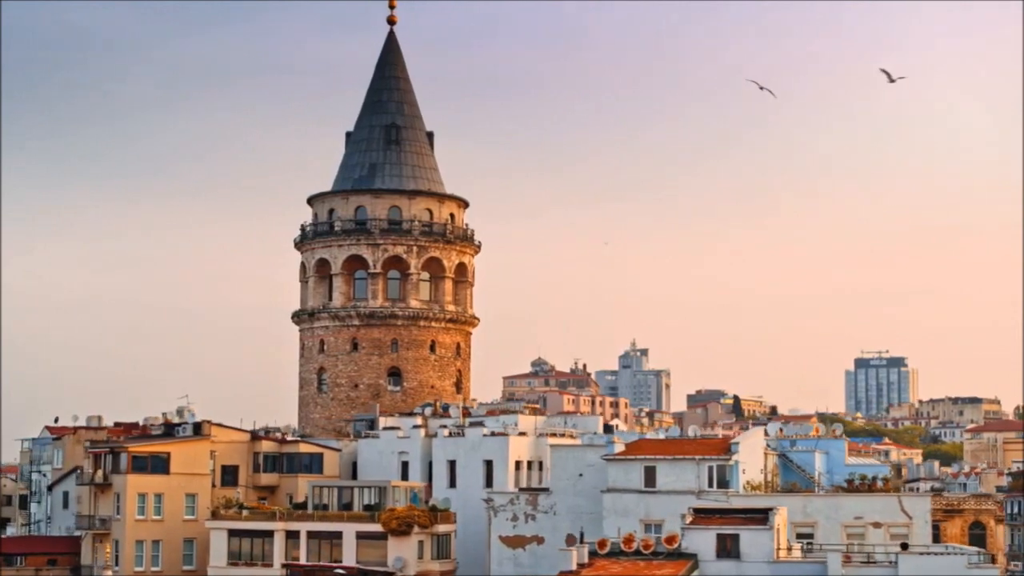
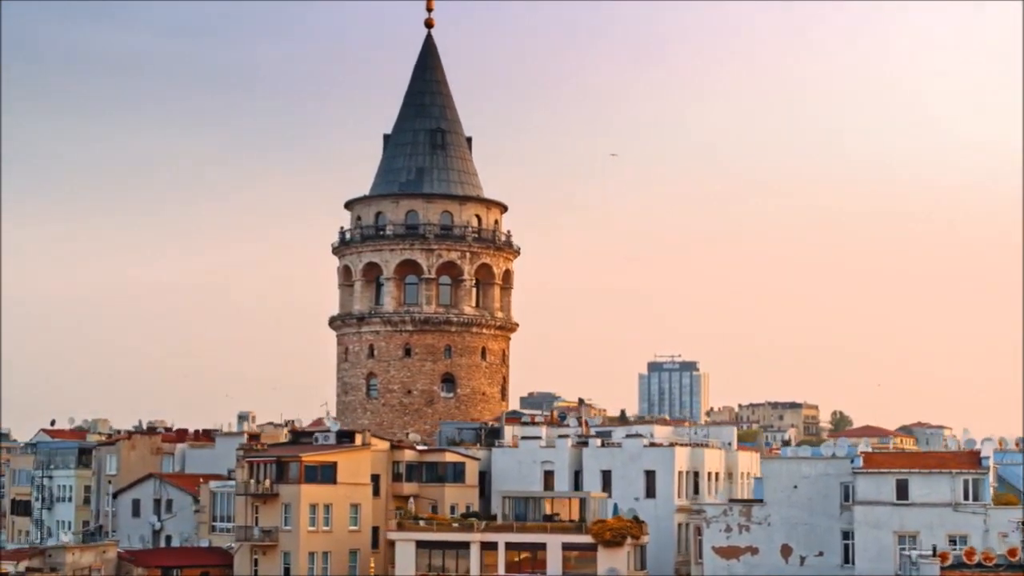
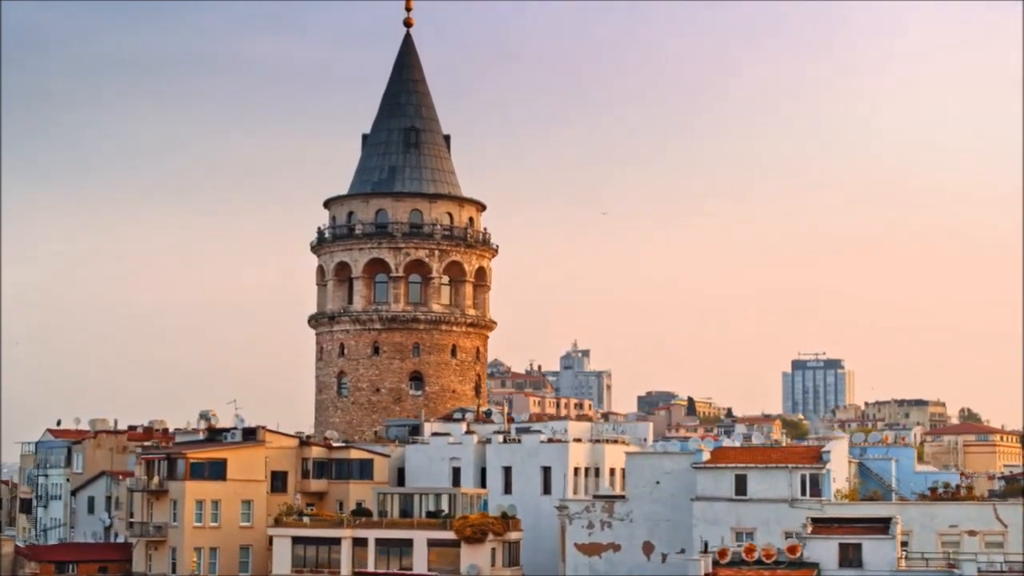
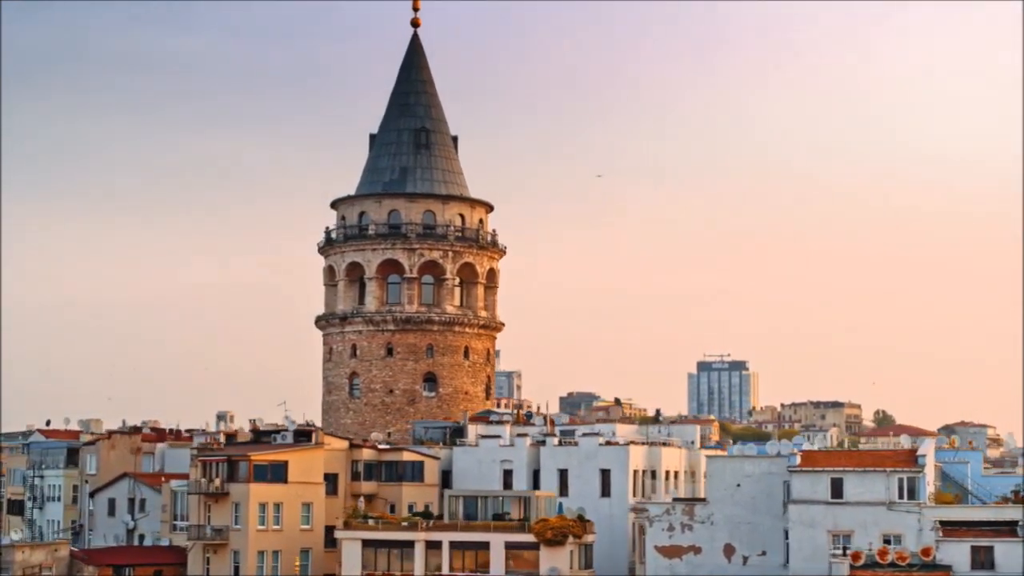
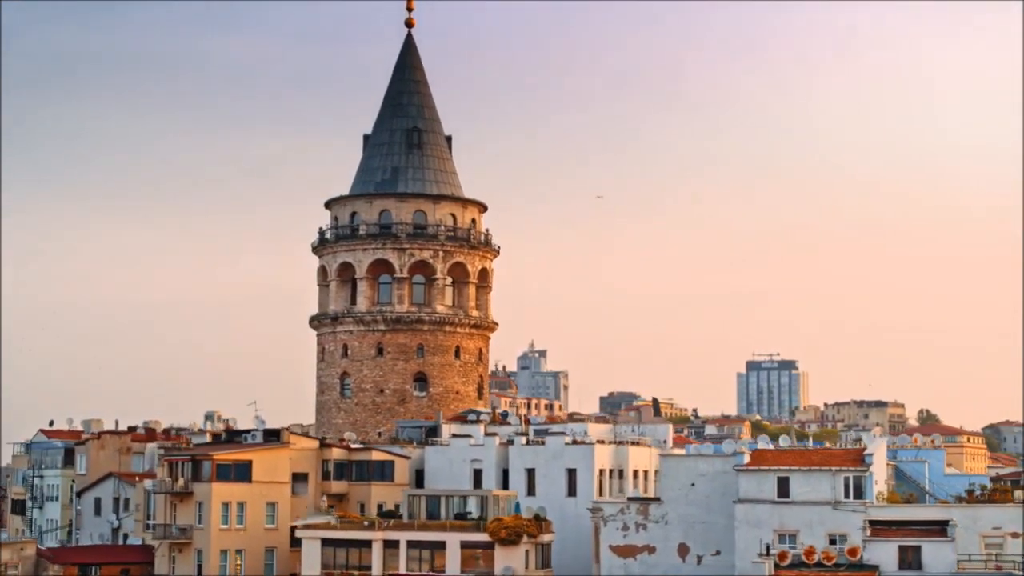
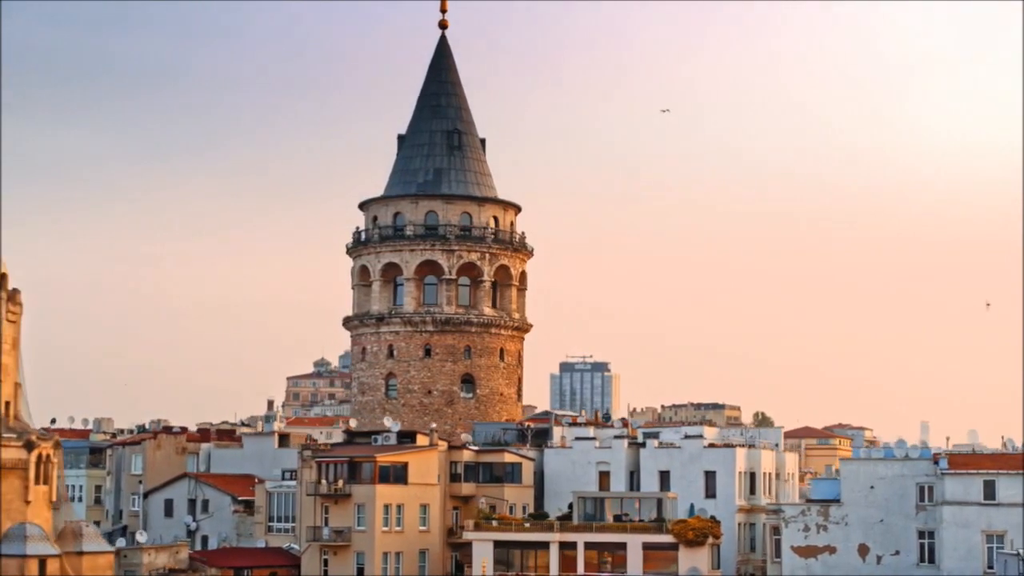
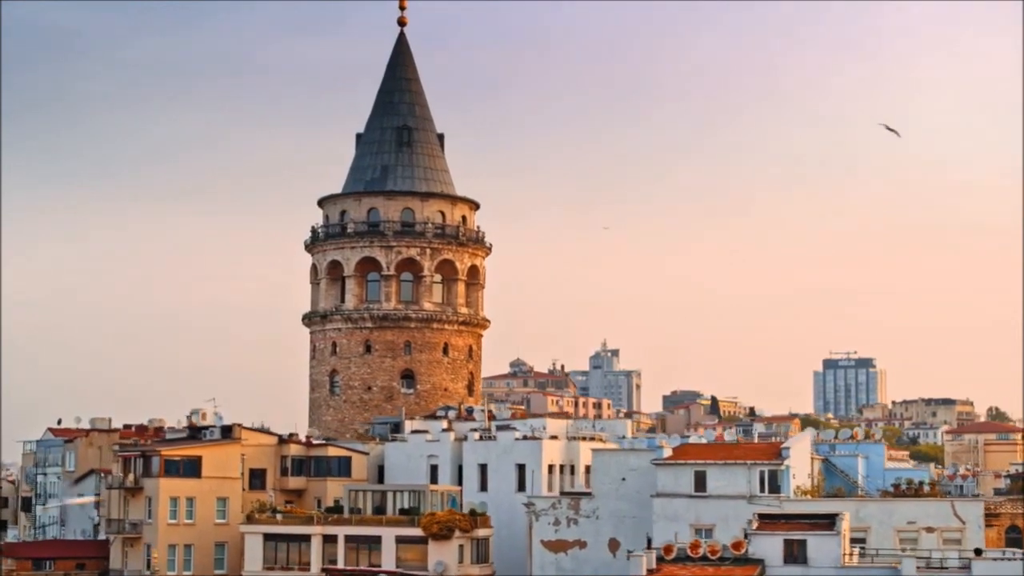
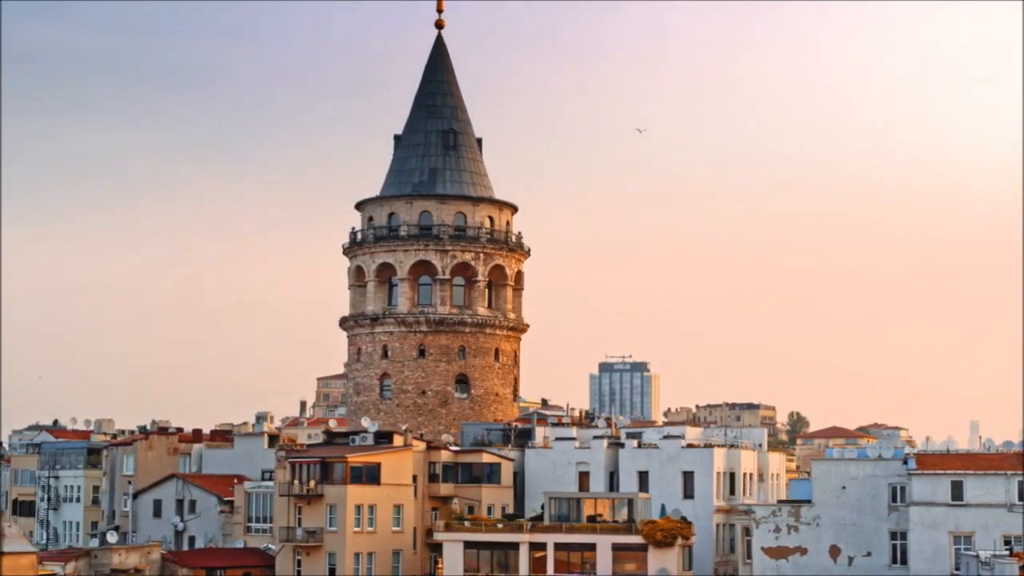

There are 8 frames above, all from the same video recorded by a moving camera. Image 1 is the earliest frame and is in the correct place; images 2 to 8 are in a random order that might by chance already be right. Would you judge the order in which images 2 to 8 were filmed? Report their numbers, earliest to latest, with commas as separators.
7, 3, 5, 4, 2, 8, 6
